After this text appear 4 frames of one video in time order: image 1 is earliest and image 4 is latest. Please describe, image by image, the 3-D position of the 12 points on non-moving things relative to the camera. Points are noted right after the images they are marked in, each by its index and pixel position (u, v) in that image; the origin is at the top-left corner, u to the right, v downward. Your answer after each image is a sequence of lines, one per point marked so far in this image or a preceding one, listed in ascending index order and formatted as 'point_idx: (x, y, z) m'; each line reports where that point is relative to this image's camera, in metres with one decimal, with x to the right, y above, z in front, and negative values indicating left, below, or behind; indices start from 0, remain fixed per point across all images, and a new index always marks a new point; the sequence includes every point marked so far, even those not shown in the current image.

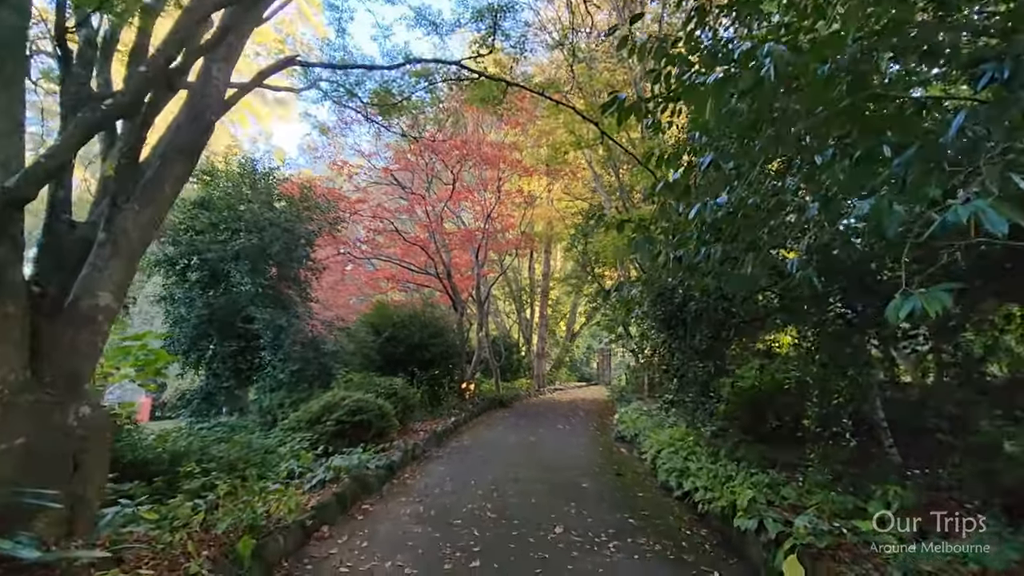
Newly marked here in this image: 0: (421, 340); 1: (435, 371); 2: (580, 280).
0: (-1.8, -1.0, +10.4) m
1: (-1.6, -1.7, +10.7) m
2: (+1.8, +0.2, +13.7) m
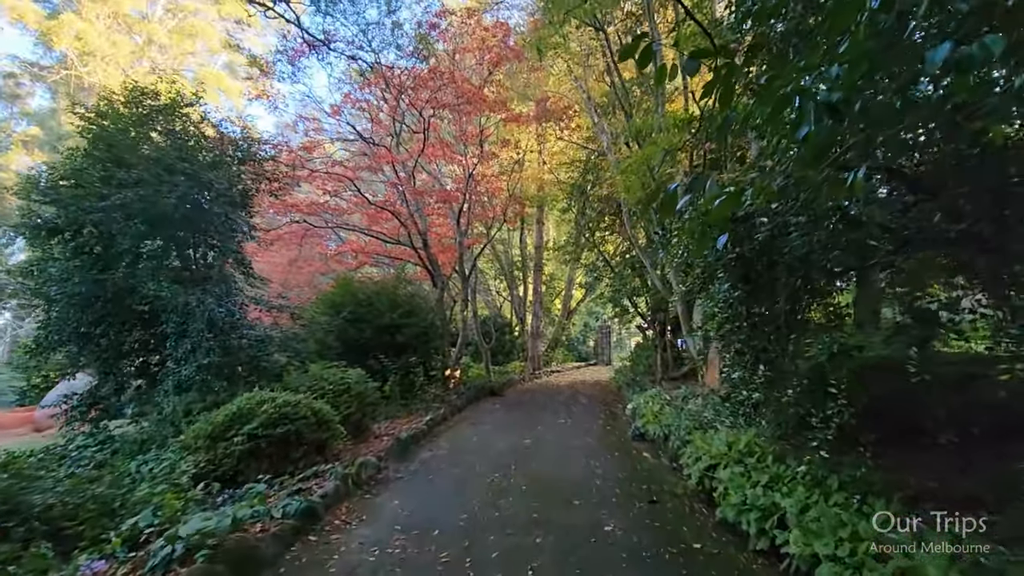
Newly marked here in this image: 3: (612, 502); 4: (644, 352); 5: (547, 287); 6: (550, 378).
0: (-2.0, -0.6, +8.7) m
1: (-1.8, -1.2, +9.0) m
2: (+1.5, +0.9, +11.9) m
3: (+0.7, -1.6, +3.8) m
4: (+3.0, -1.5, +11.7) m
5: (+1.2, 0.0, +17.5) m
6: (+1.1, -2.6, +15.3) m
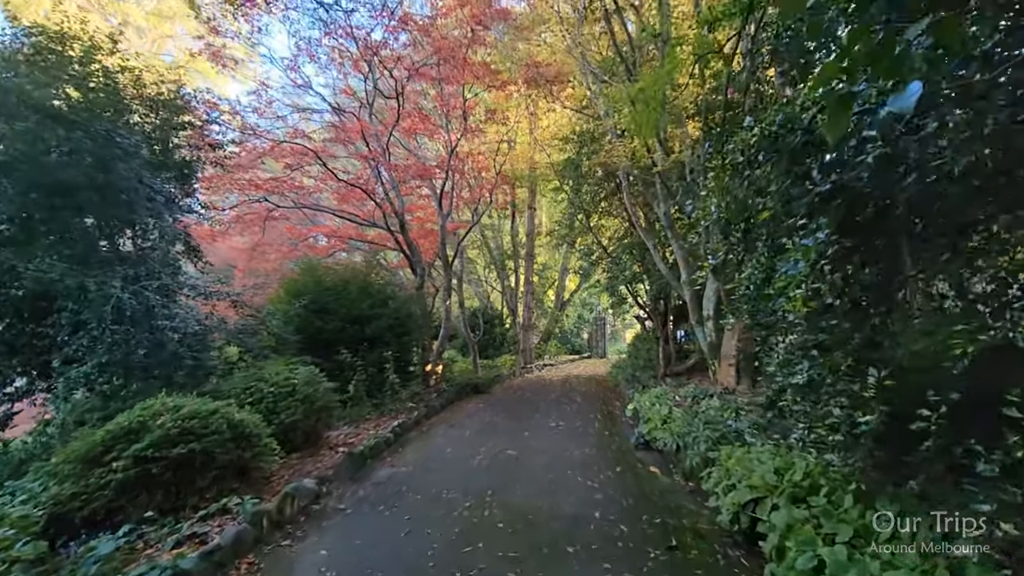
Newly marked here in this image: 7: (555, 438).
0: (-2.2, -0.3, +7.6) m
1: (-2.0, -1.0, +7.9) m
2: (+1.2, +1.2, +10.9) m
3: (+0.6, -1.4, +2.8) m
4: (+2.7, -1.2, +10.8) m
5: (+0.9, +0.4, +16.5) m
6: (+0.8, -2.3, +14.3) m
7: (+0.5, -1.7, +5.8) m
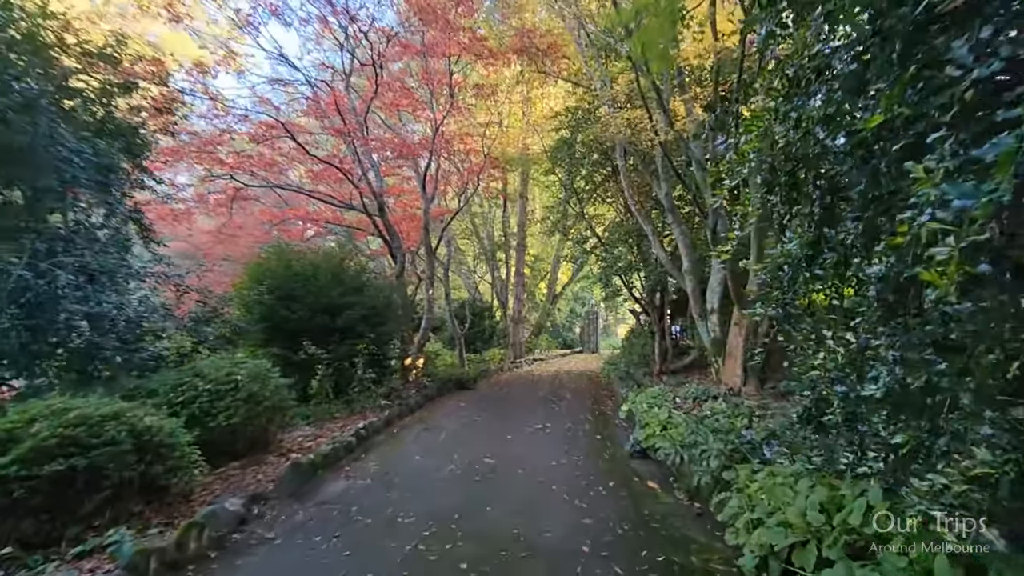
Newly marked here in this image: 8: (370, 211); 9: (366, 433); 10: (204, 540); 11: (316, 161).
0: (-2.4, -0.1, +6.9) m
1: (-2.2, -0.8, +7.2) m
2: (+1.0, +1.4, +10.2) m
3: (+0.4, -1.3, +2.2) m
4: (+2.5, -1.0, +10.1) m
5: (+0.6, +0.6, +15.9) m
6: (+0.5, -2.1, +13.7) m
7: (+0.3, -1.5, +5.2) m
8: (-2.4, +1.3, +8.8) m
9: (-1.5, -1.5, +5.2) m
10: (-1.5, -1.3, +2.6) m
11: (-3.2, +2.1, +8.4) m
